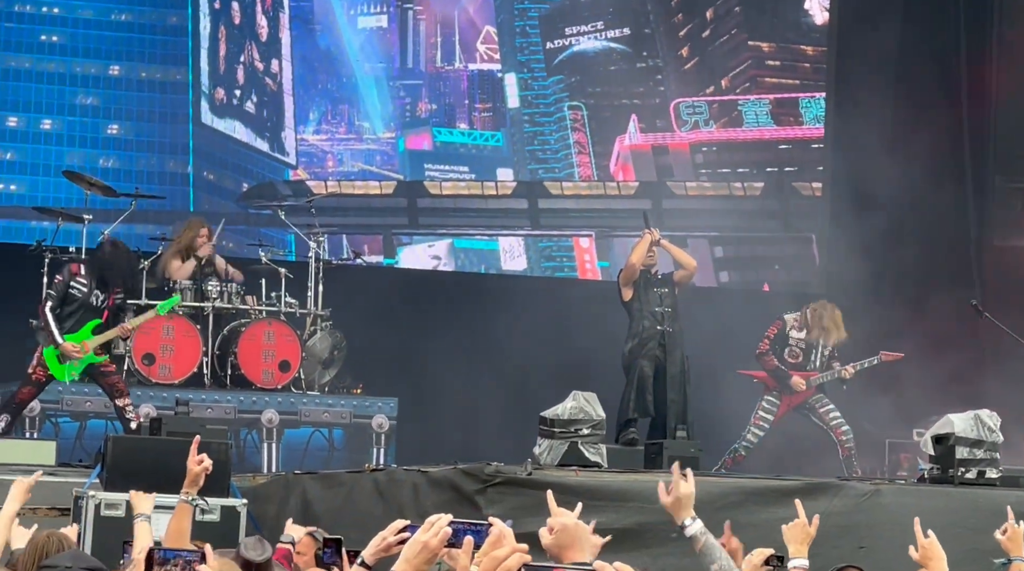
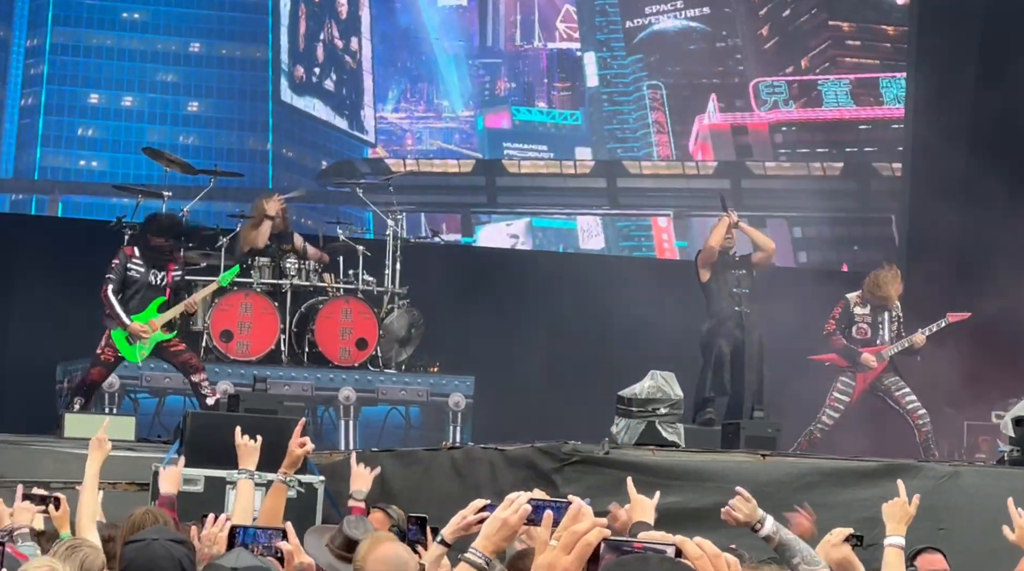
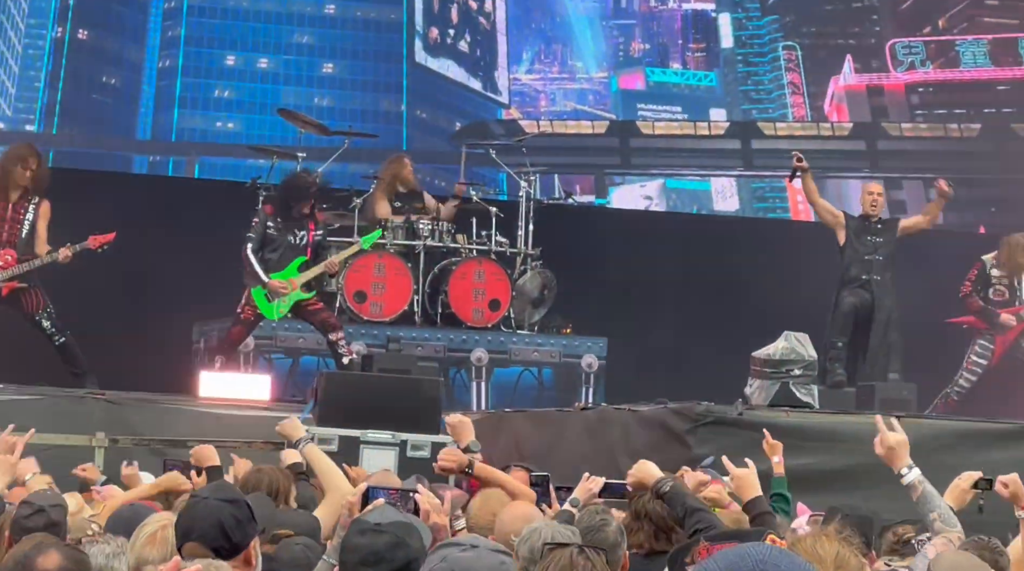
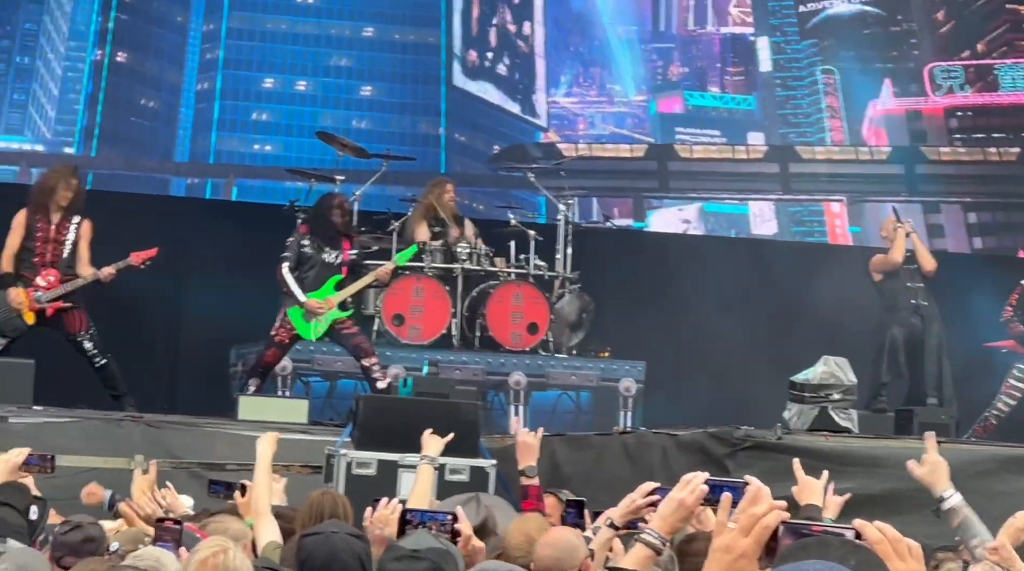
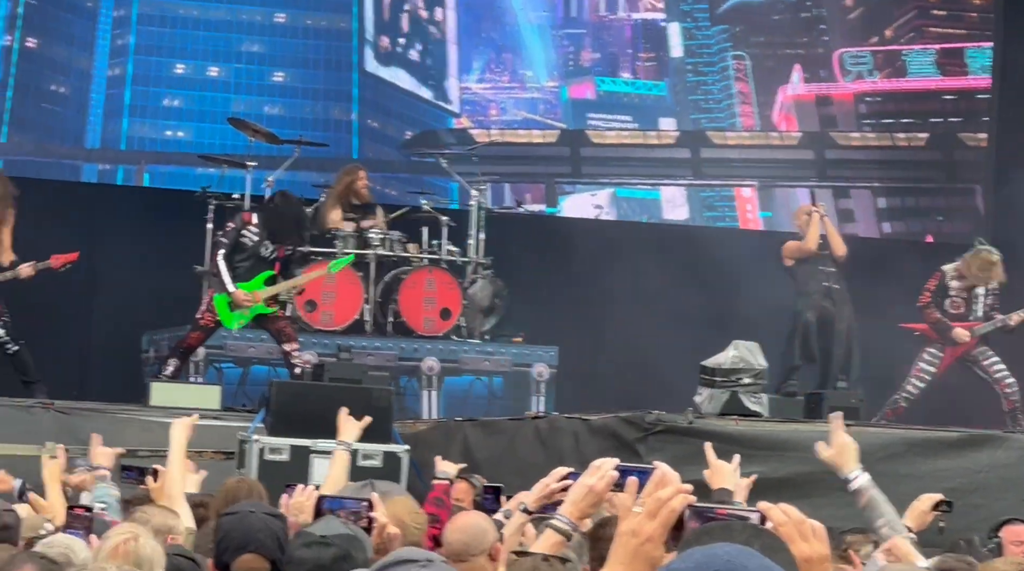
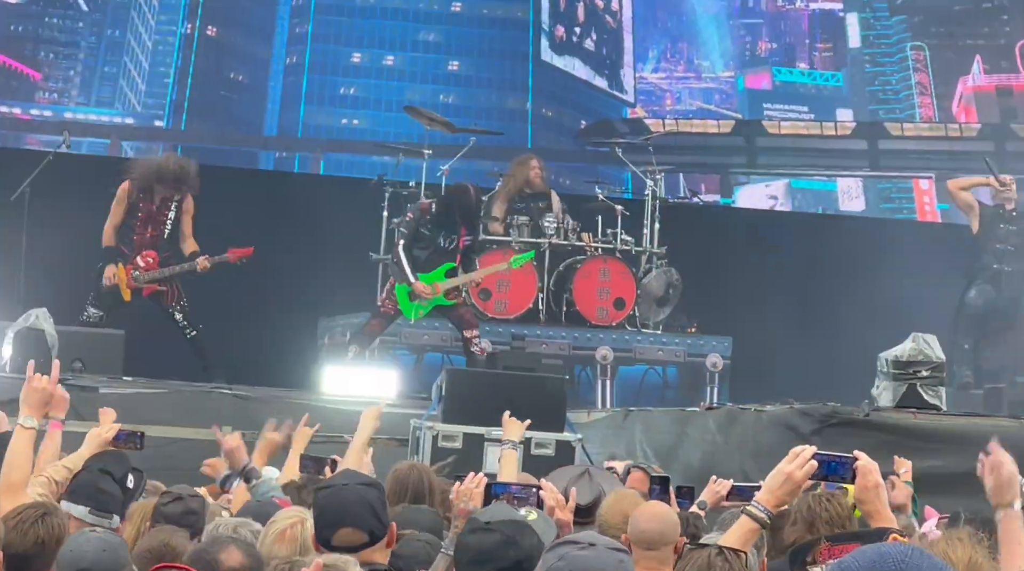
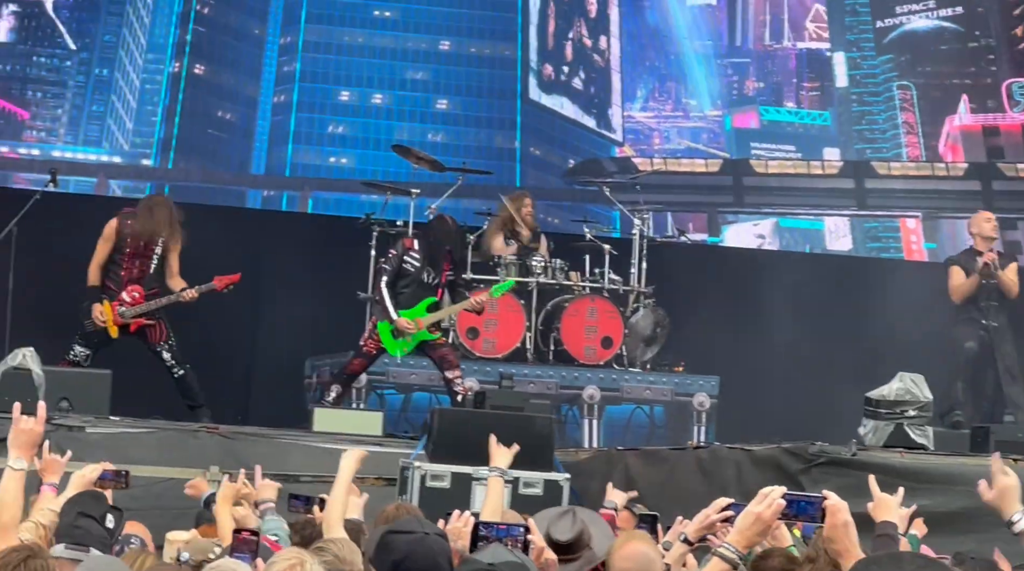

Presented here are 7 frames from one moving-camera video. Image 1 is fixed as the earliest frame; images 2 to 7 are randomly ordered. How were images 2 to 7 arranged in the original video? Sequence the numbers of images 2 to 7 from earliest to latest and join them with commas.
2, 5, 4, 7, 6, 3
